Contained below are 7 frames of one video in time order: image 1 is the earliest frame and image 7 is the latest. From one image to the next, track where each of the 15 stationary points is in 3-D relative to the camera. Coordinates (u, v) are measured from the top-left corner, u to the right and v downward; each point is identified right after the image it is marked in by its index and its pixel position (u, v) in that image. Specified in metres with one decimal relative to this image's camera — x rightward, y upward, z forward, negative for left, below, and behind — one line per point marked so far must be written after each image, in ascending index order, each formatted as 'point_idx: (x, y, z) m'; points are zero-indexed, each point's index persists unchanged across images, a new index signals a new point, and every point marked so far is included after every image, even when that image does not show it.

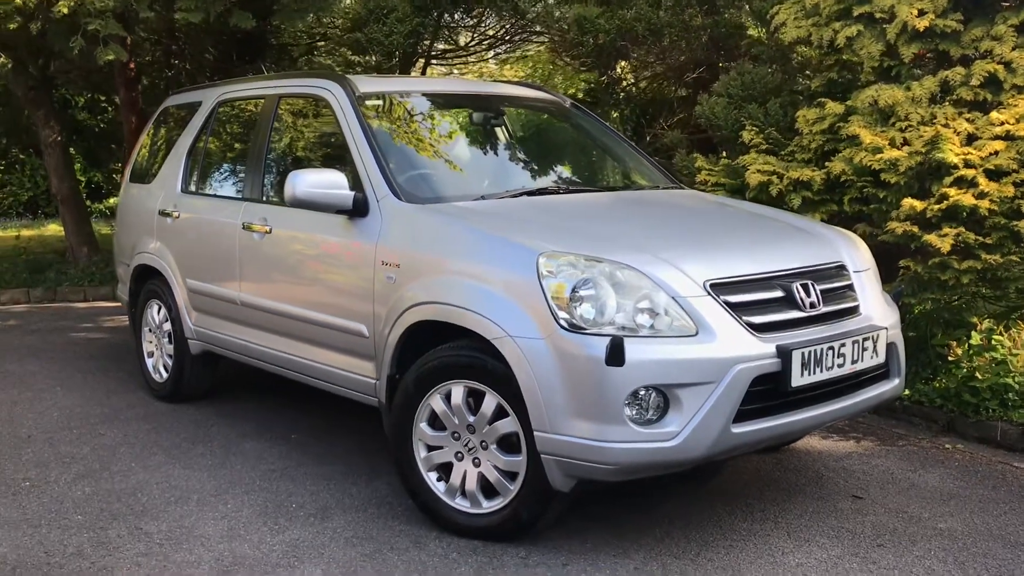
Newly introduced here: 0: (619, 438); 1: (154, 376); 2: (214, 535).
0: (+0.4, -0.5, +3.0) m
1: (-2.3, -0.6, +5.8) m
2: (-1.2, -1.0, +3.6) m
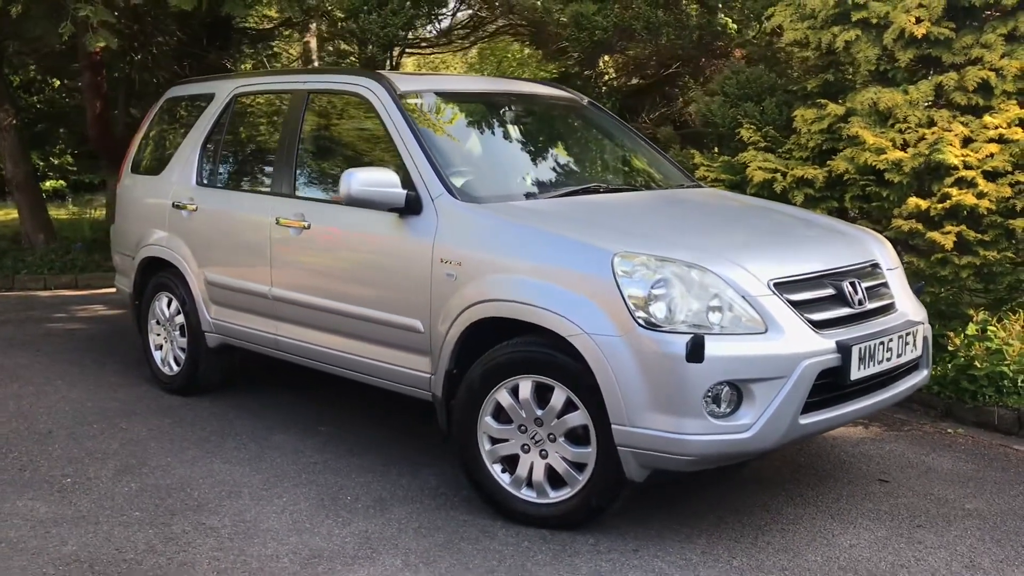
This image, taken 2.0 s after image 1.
0: (+0.6, -0.5, +3.2) m
1: (-2.2, -0.5, +5.8) m
2: (-0.9, -1.0, +3.7) m
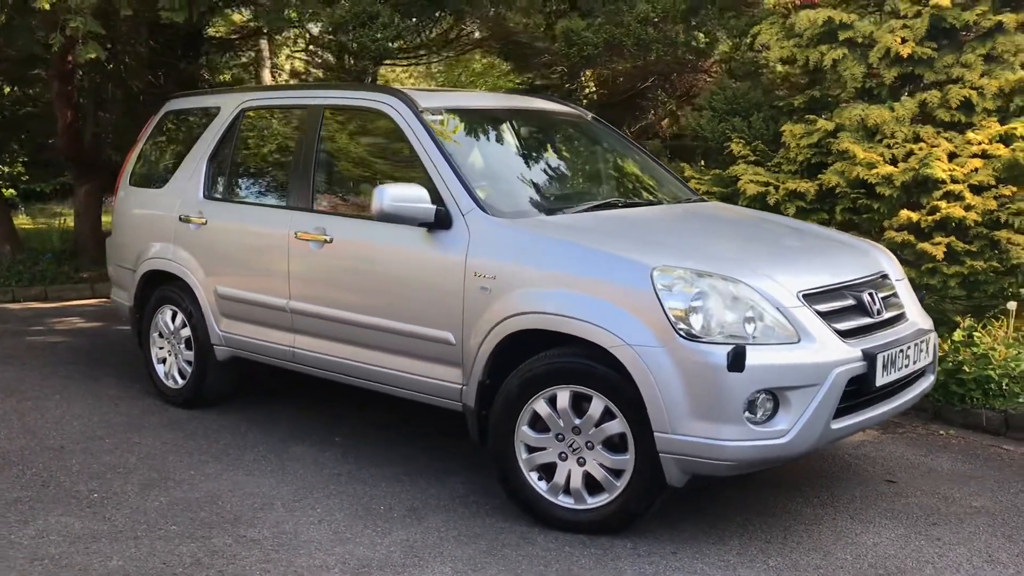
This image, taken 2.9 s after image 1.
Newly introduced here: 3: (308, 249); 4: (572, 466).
0: (+0.8, -0.5, +3.3) m
1: (-2.2, -0.6, +5.8) m
2: (-0.8, -1.0, +3.7) m
3: (-1.0, +0.2, +4.7) m
4: (+0.2, -0.7, +3.7) m
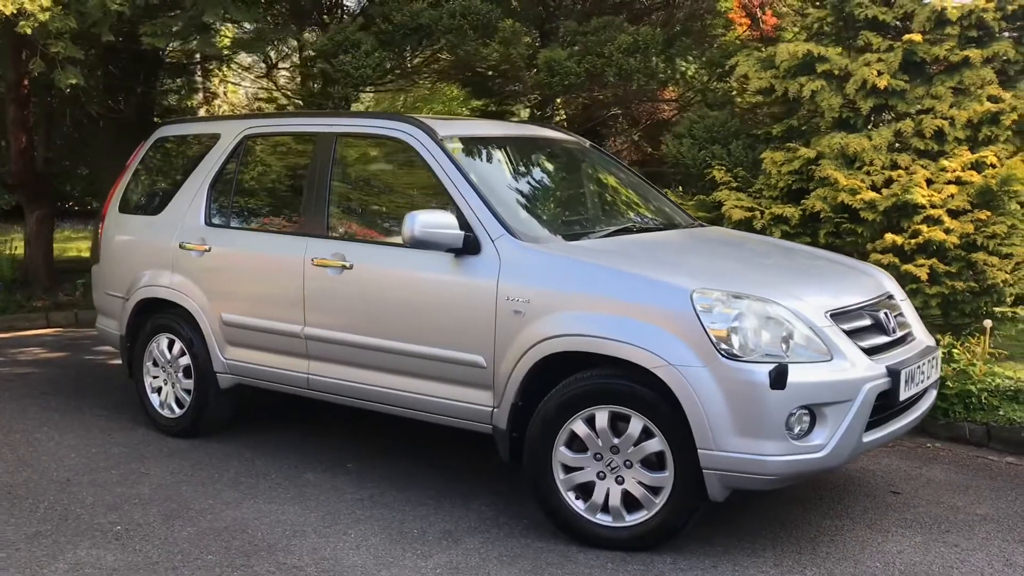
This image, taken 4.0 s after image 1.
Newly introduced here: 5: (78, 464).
0: (+1.0, -0.6, +3.5) m
1: (-2.1, -0.8, +5.7) m
2: (-0.6, -1.1, +3.7) m
3: (-1.0, +0.1, +4.7) m
4: (+0.4, -0.8, +3.8) m
5: (-2.4, -1.0, +5.1) m
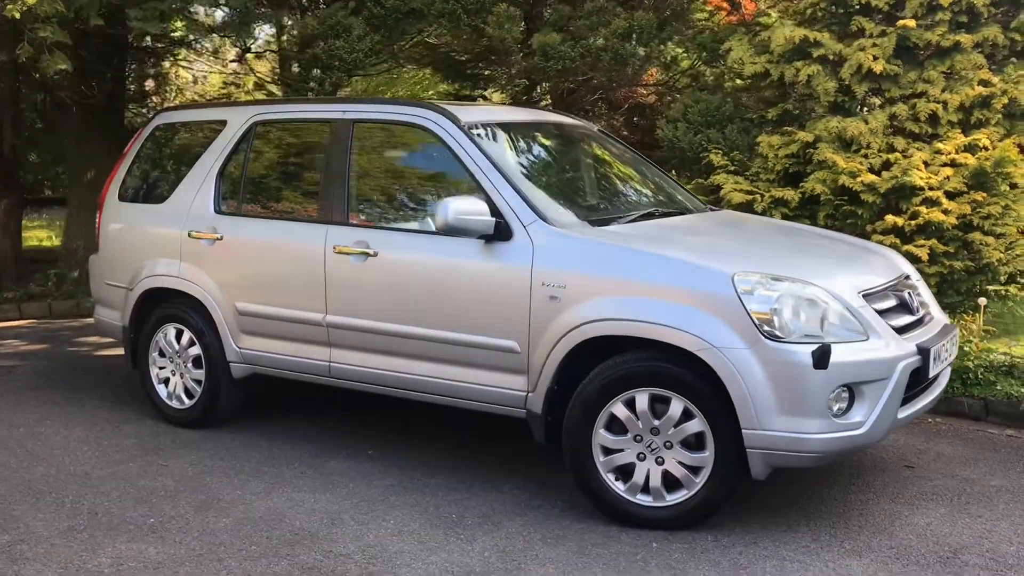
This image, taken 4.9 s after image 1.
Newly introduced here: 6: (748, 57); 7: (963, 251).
0: (+1.2, -0.5, +3.6) m
1: (-2.1, -0.7, +5.6) m
2: (-0.4, -1.1, +3.8) m
3: (-0.8, +0.1, +4.7) m
4: (+0.6, -0.7, +3.9) m
5: (-2.3, -0.9, +5.0) m
6: (+1.8, +1.7, +6.9) m
7: (+2.9, +0.2, +5.9) m
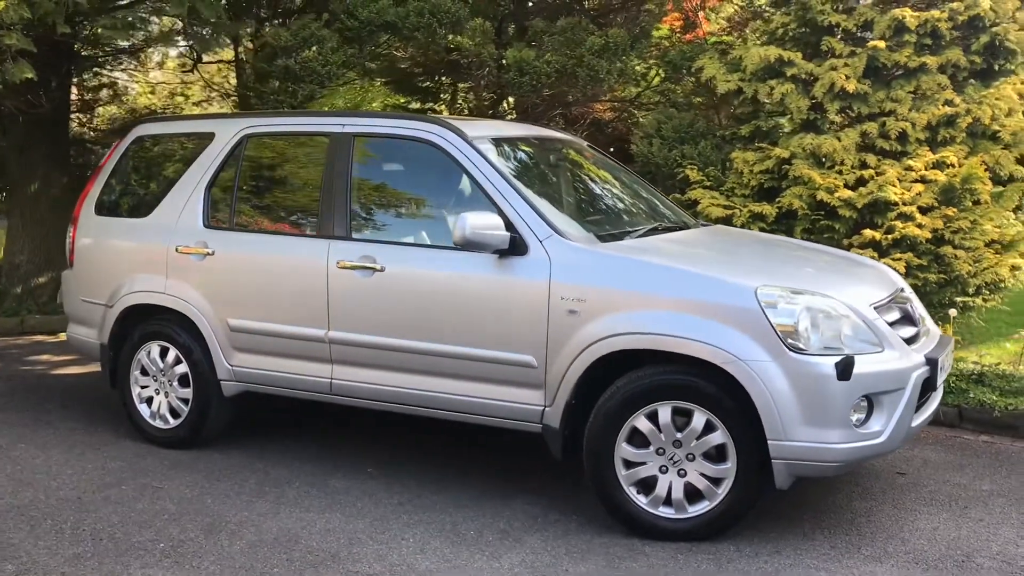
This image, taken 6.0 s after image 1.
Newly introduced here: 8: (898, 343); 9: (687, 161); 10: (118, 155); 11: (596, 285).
0: (+1.3, -0.6, +3.7) m
1: (-2.1, -0.8, +5.5) m
2: (-0.3, -1.1, +3.7) m
3: (-0.8, 0.0, +4.6) m
4: (+0.7, -0.8, +3.9) m
5: (-2.3, -1.0, +4.8) m
6: (+1.6, +1.6, +7.1) m
7: (+2.8, +0.2, +6.2) m
8: (+1.6, -0.2, +3.9) m
9: (+1.3, +1.0, +7.1) m
10: (-2.5, +0.8, +5.8) m
11: (+0.4, 0.0, +4.1) m
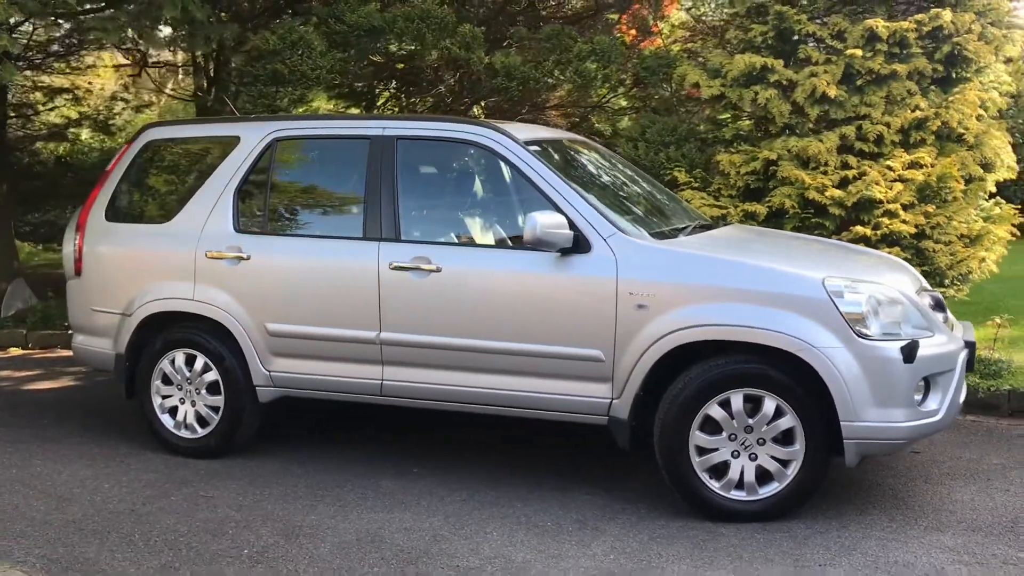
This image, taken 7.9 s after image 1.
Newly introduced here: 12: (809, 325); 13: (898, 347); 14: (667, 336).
0: (+1.7, -0.6, +4.0) m
1: (-1.9, -0.8, +5.3) m
2: (+0.1, -1.1, +3.8) m
3: (-0.5, 0.0, +4.7) m
4: (+1.0, -0.8, +4.1) m
5: (-2.0, -1.0, +4.7) m
6: (+1.5, +1.7, +7.4) m
7: (+2.9, +0.2, +6.6) m
8: (+2.0, -0.2, +4.2) m
9: (+1.3, +1.0, +7.3) m
10: (-2.4, +0.8, +5.7) m
11: (+0.7, 0.0, +4.2) m
12: (+1.3, -0.2, +4.0) m
13: (+1.6, -0.2, +3.9) m
14: (+0.7, -0.2, +4.2) m
